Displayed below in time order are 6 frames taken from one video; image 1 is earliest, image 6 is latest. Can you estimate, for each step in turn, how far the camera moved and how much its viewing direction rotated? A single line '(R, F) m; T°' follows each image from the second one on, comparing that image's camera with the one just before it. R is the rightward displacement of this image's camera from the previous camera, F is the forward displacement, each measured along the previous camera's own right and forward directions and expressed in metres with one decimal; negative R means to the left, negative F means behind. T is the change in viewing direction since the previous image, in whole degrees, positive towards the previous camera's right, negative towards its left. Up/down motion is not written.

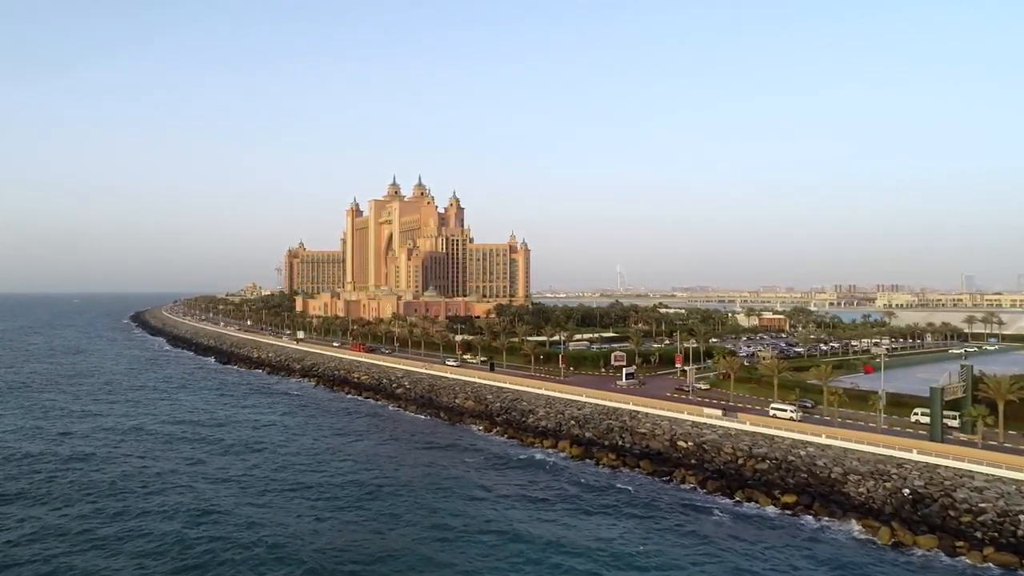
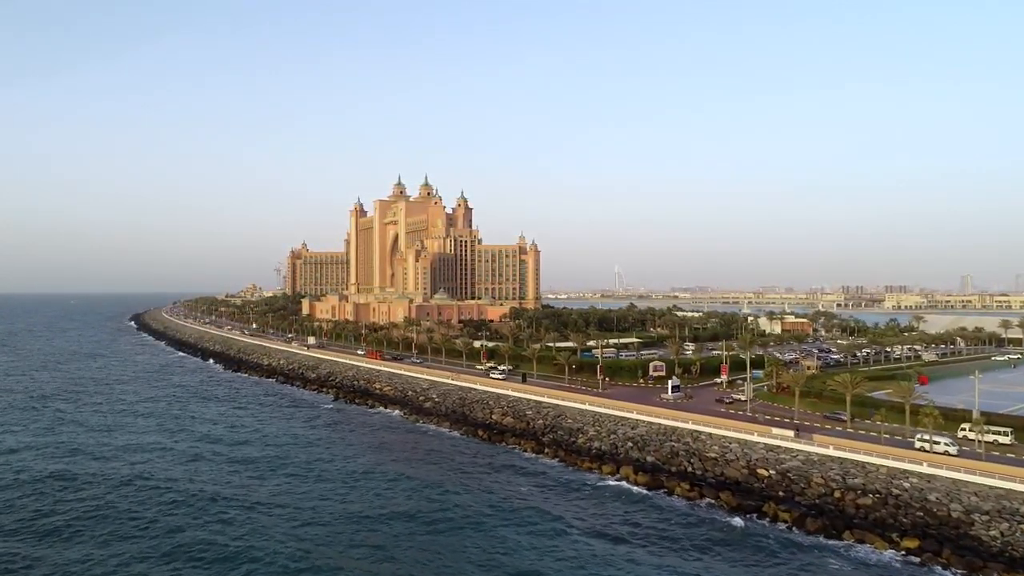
(-1.7, +4.1) m; 0°
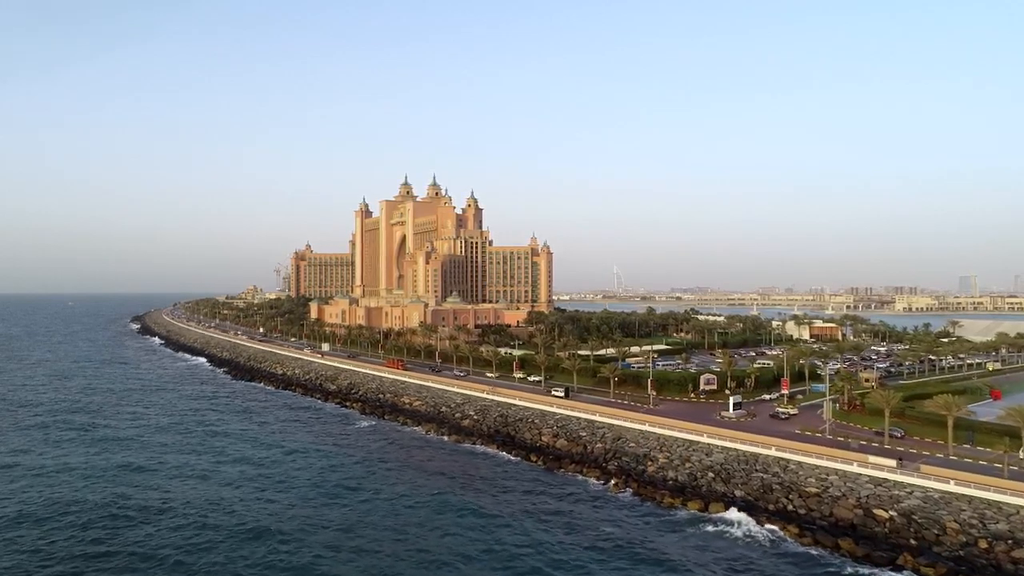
(-1.9, +4.7) m; 0°
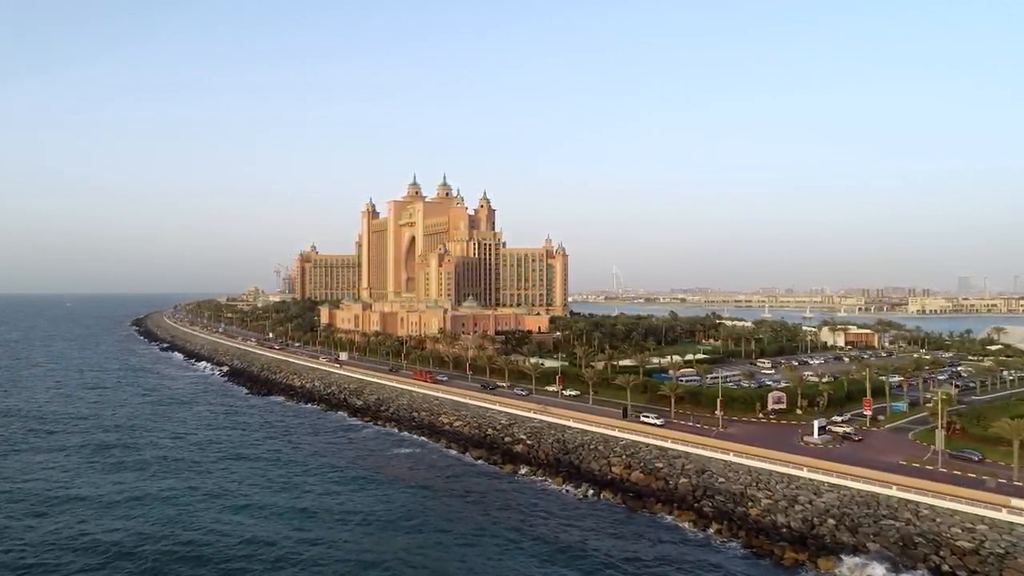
(-2.2, +5.3) m; 0°
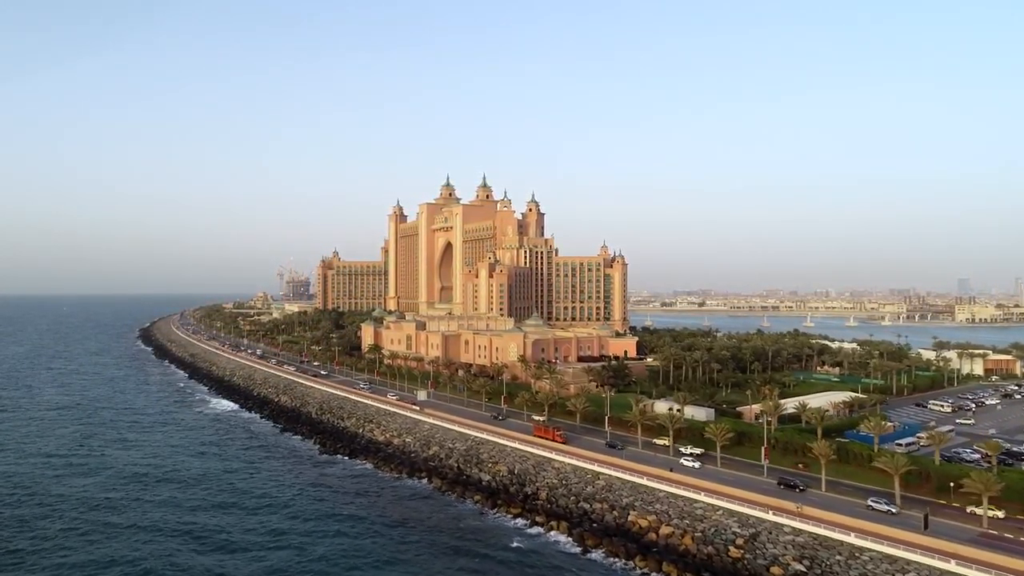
(-7.0, +16.8) m; 0°
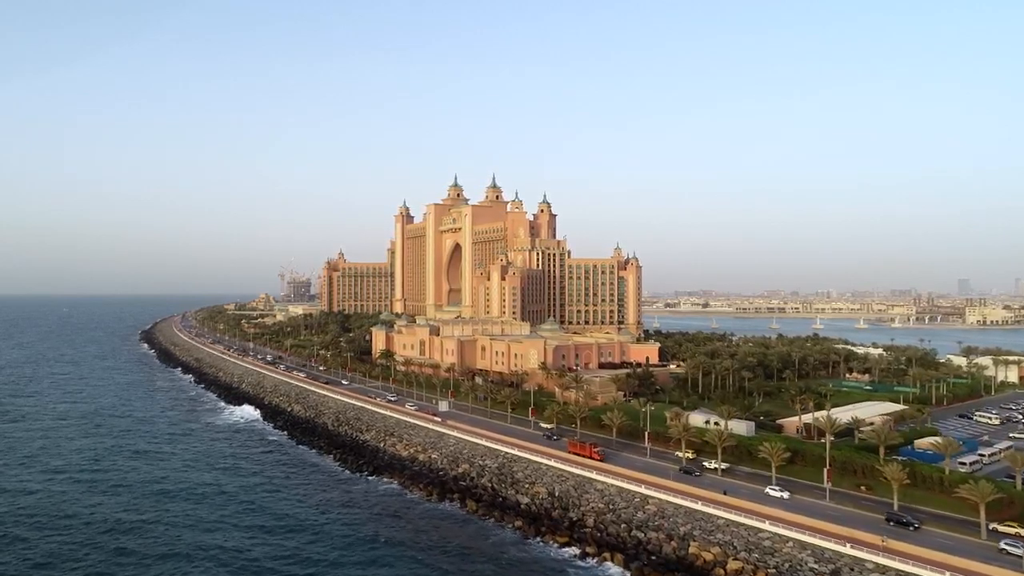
(-1.5, +3.4) m; 0°
